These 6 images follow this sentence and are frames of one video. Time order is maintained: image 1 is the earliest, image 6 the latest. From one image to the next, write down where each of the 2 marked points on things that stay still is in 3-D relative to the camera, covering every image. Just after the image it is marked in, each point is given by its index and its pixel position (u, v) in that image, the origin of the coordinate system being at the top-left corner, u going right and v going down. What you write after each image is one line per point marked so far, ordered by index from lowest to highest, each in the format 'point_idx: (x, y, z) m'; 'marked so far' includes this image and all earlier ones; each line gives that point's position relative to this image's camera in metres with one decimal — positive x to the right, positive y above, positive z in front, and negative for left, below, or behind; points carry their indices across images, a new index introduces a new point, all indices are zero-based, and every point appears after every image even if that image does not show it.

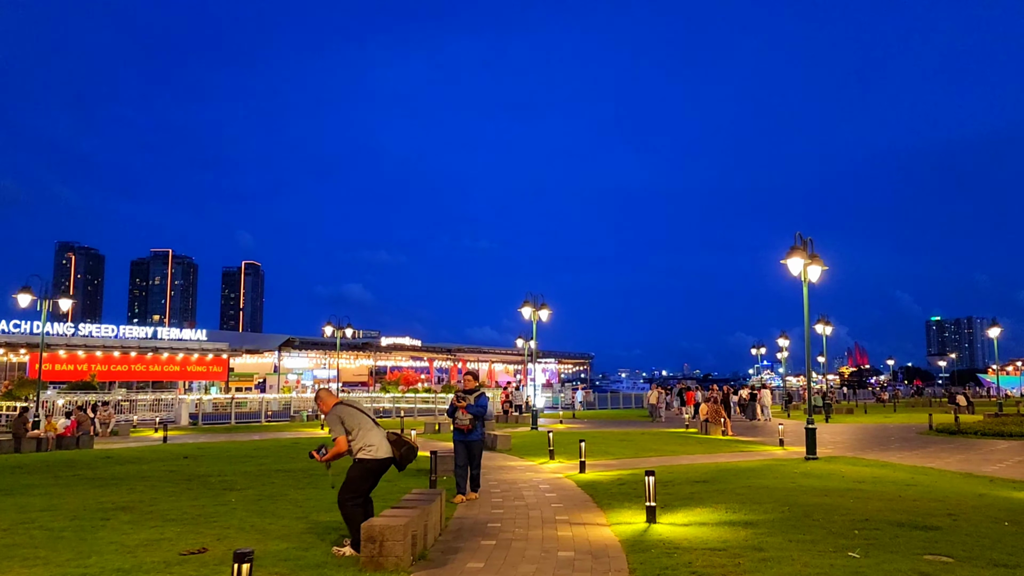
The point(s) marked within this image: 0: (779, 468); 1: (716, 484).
0: (+5.9, -4.0, +18.3) m
1: (+3.7, -3.5, +14.8) m
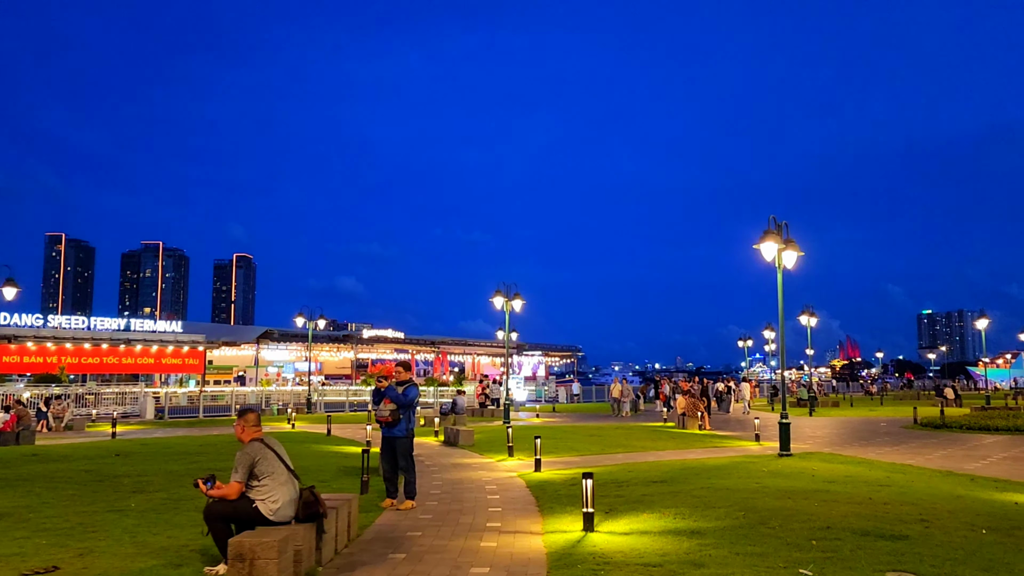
0: (+4.9, -3.7, +17.1) m
1: (+2.7, -3.3, +13.6) m
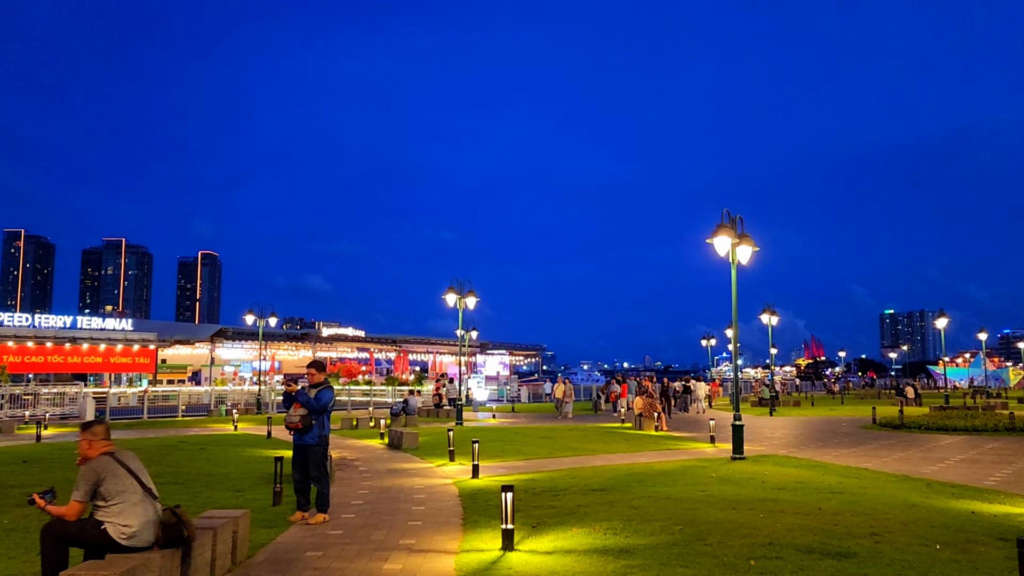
0: (+3.7, -3.6, +16.3) m
1: (+1.6, -3.2, +12.7) m
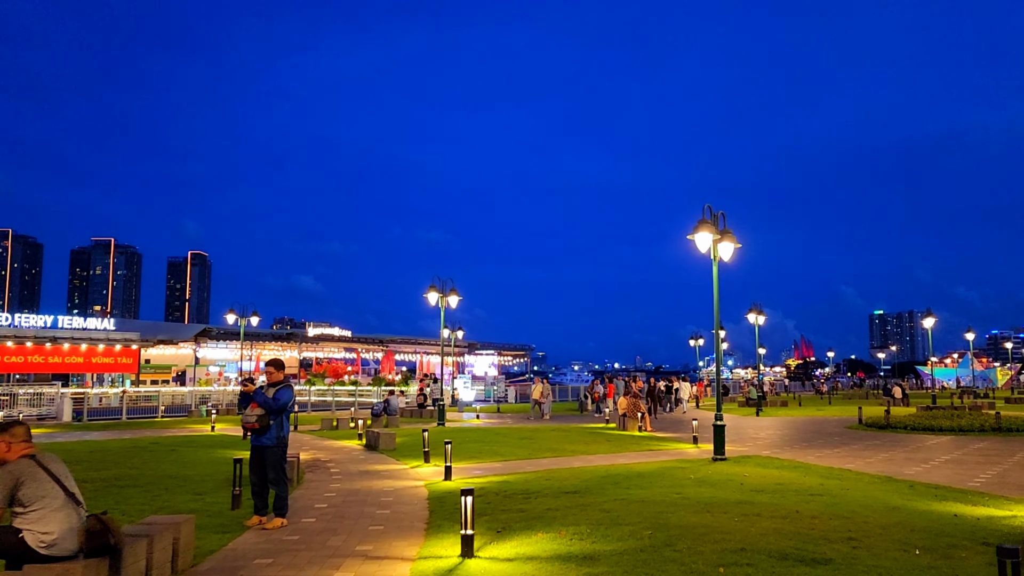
0: (+3.2, -3.5, +15.9) m
1: (+1.1, -3.1, +12.3) m
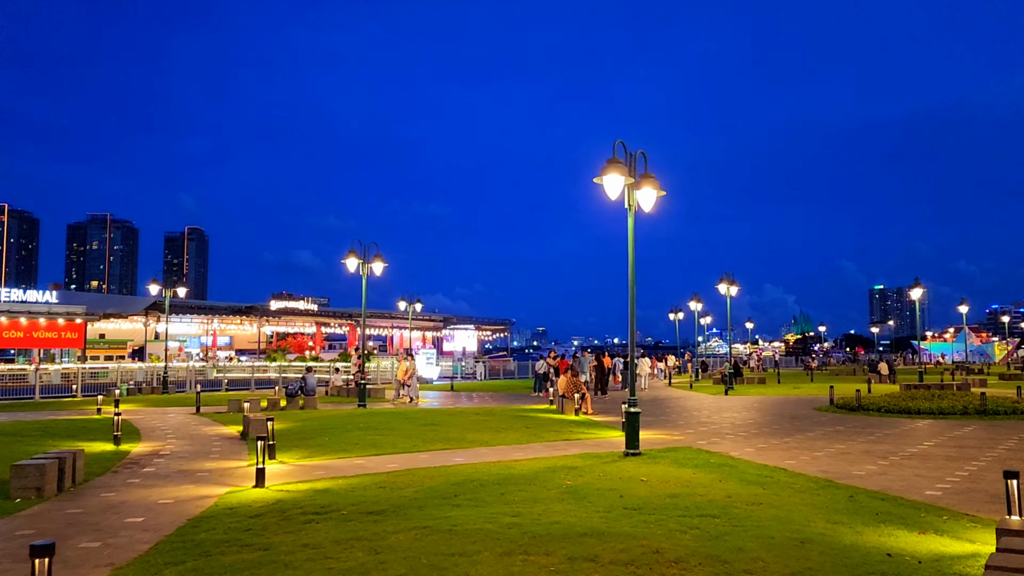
0: (+0.7, -2.8, +12.5) m
1: (-1.4, -2.5, +8.9) m
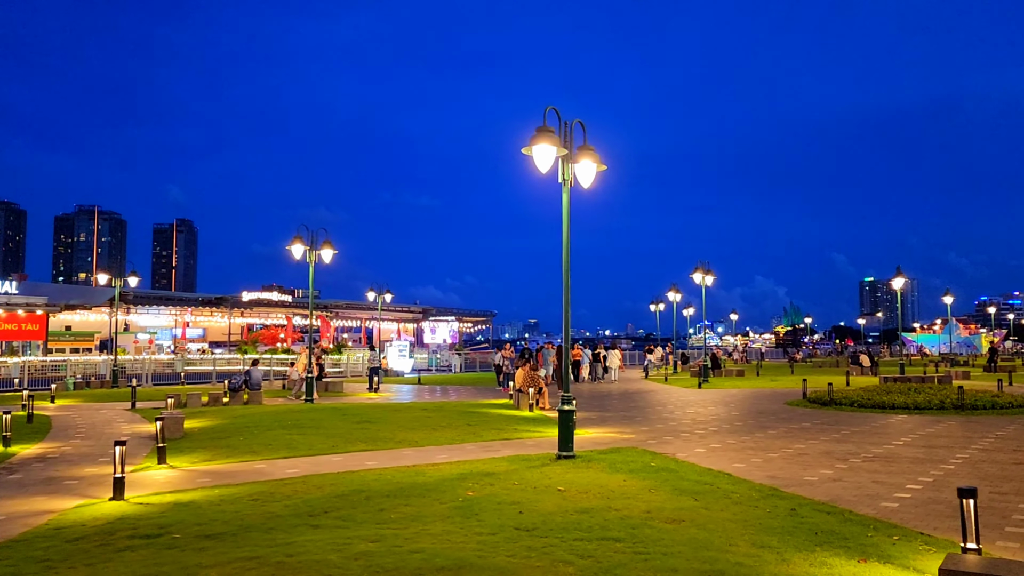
0: (-0.6, -2.6, +10.9) m
1: (-2.6, -2.3, +7.3) m
